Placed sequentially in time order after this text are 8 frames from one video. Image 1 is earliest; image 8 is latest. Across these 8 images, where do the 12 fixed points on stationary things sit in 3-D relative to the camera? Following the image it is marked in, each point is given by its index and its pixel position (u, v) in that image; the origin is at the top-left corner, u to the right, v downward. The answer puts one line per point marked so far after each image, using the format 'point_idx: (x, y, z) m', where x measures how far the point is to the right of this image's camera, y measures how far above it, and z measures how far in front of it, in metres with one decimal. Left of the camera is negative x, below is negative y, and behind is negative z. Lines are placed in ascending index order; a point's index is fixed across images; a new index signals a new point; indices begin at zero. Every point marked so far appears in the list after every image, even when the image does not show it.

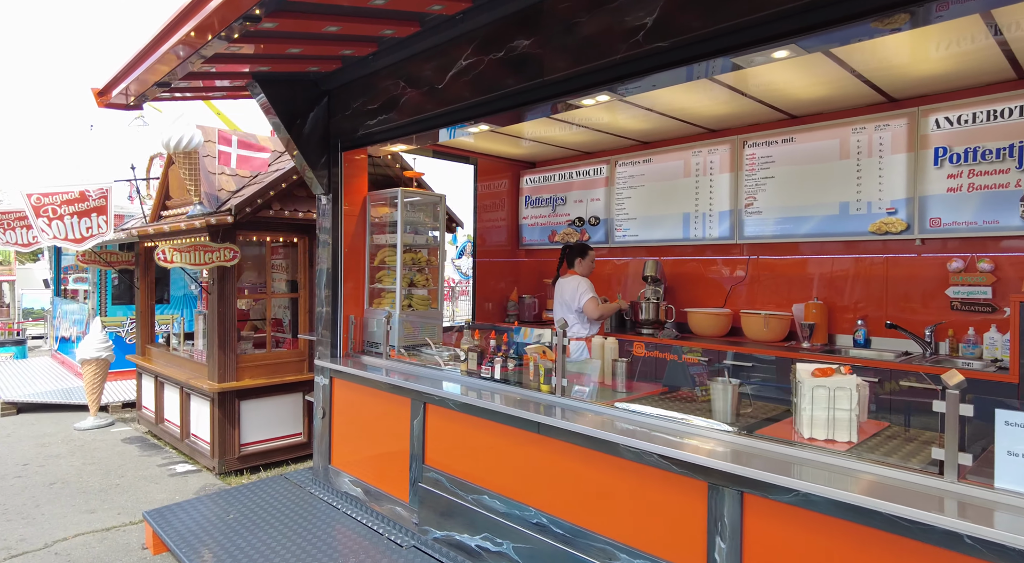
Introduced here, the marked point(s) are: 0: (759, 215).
0: (+1.9, +0.5, +5.0) m
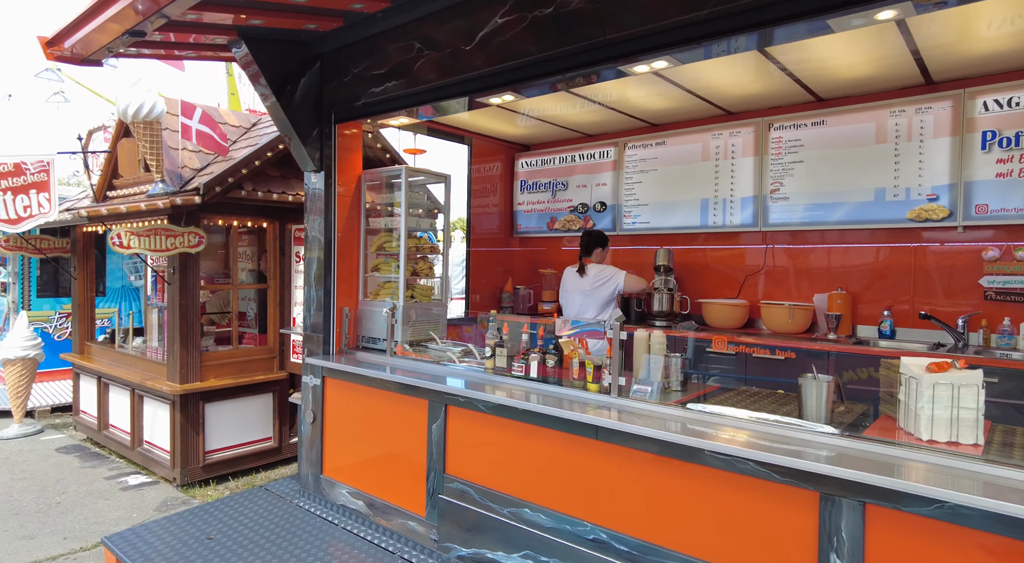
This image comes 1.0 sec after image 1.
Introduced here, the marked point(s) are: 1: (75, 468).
0: (+2.0, +0.6, +4.8) m
1: (-4.4, -1.9, +6.6) m
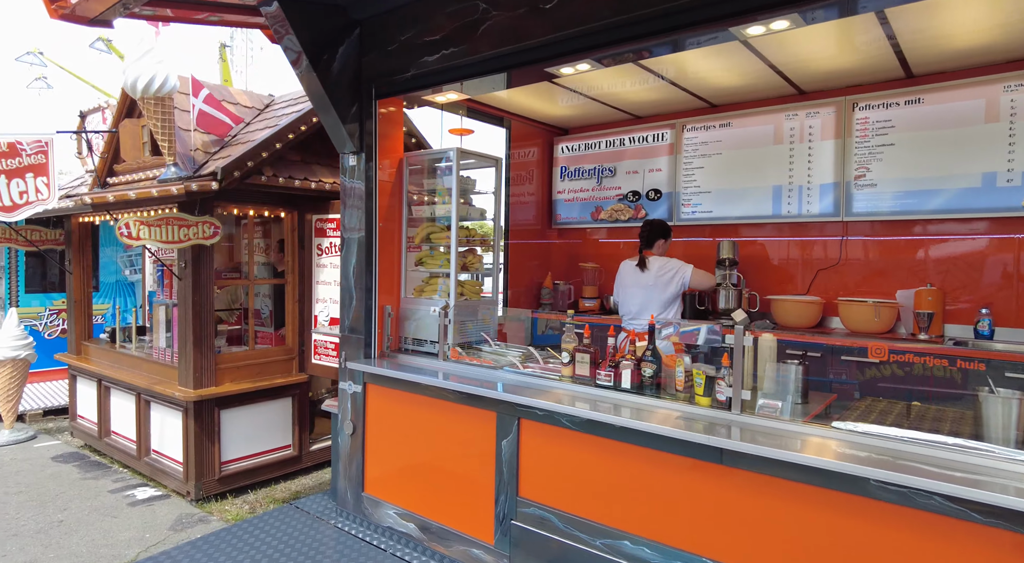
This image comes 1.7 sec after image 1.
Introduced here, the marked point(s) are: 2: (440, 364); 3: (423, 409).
0: (+2.4, +0.6, +4.4) m
1: (-4.1, -1.8, +6.1) m
2: (-0.4, -0.5, +4.0) m
3: (-0.5, -0.7, +3.8) m
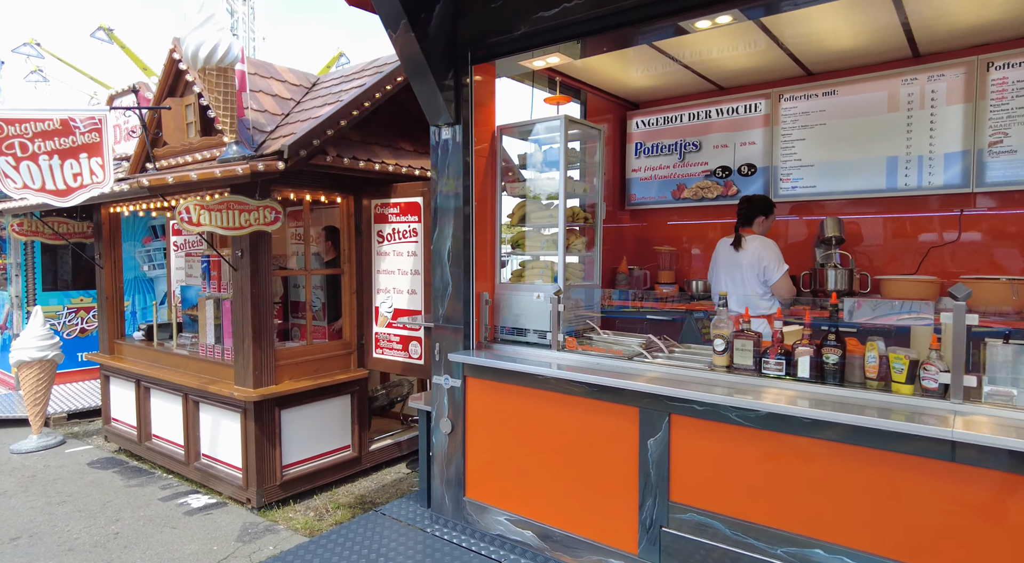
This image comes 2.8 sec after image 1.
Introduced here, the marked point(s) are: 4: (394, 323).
0: (+3.0, +0.8, +4.0) m
1: (-3.4, -1.8, +5.7) m
2: (+0.2, -0.4, +3.6) m
3: (+0.2, -0.6, +3.4) m
4: (-1.0, -0.4, +5.5) m
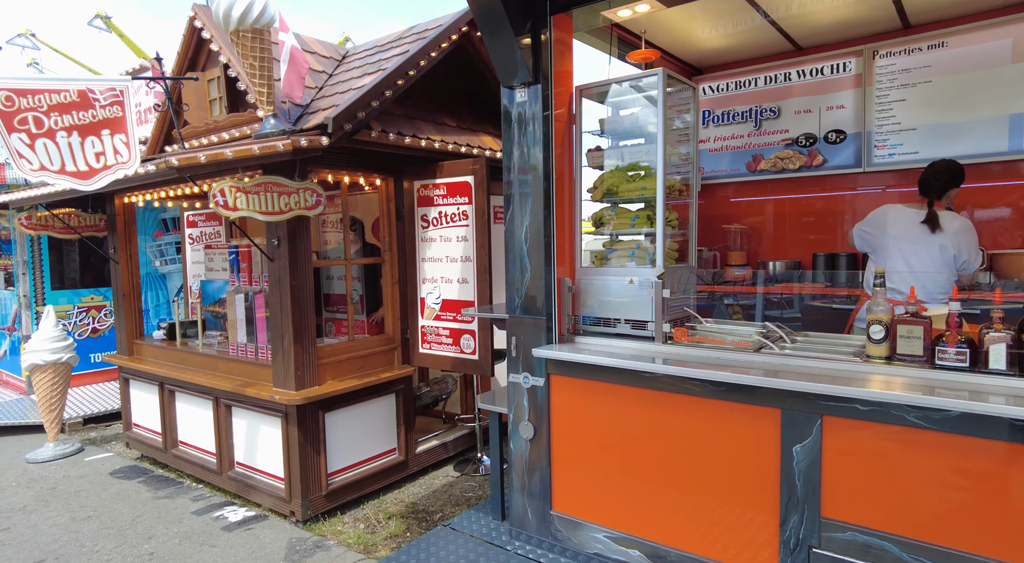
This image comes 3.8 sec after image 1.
0: (+3.5, +0.9, +3.5) m
1: (-2.9, -1.7, +5.2) m
2: (+0.7, -0.3, +3.2) m
3: (+0.6, -0.6, +3.0) m
4: (-0.5, -0.3, +5.1) m
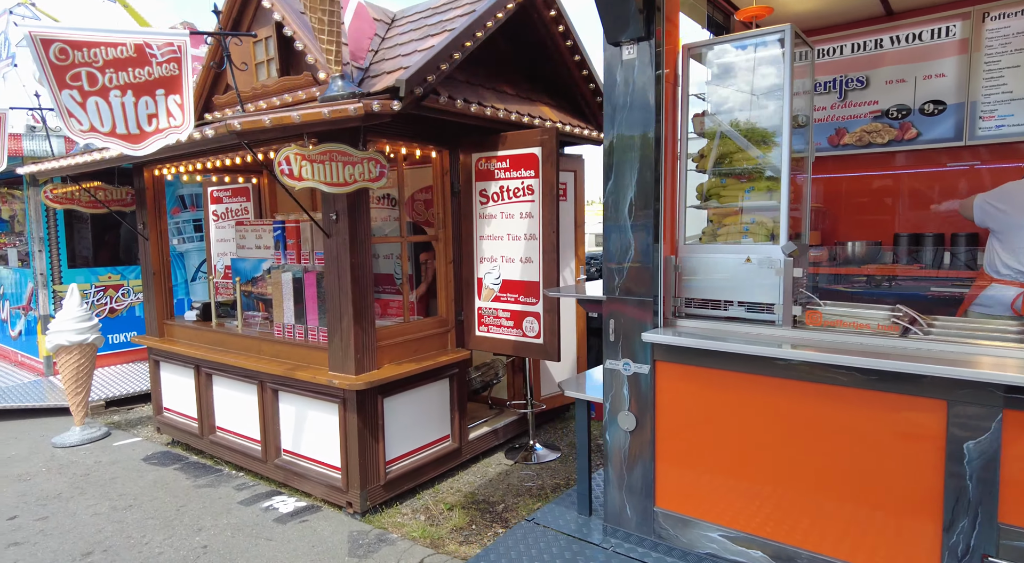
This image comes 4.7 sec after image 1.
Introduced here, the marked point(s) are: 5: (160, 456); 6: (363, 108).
0: (+3.9, +1.0, +3.2) m
1: (-2.5, -1.6, +5.0) m
2: (+1.2, -0.2, +2.9) m
3: (+1.1, -0.5, +2.7) m
4: (-0.1, -0.1, +4.8) m
5: (-3.1, -1.5, +5.8) m
6: (-0.8, +0.9, +3.5) m
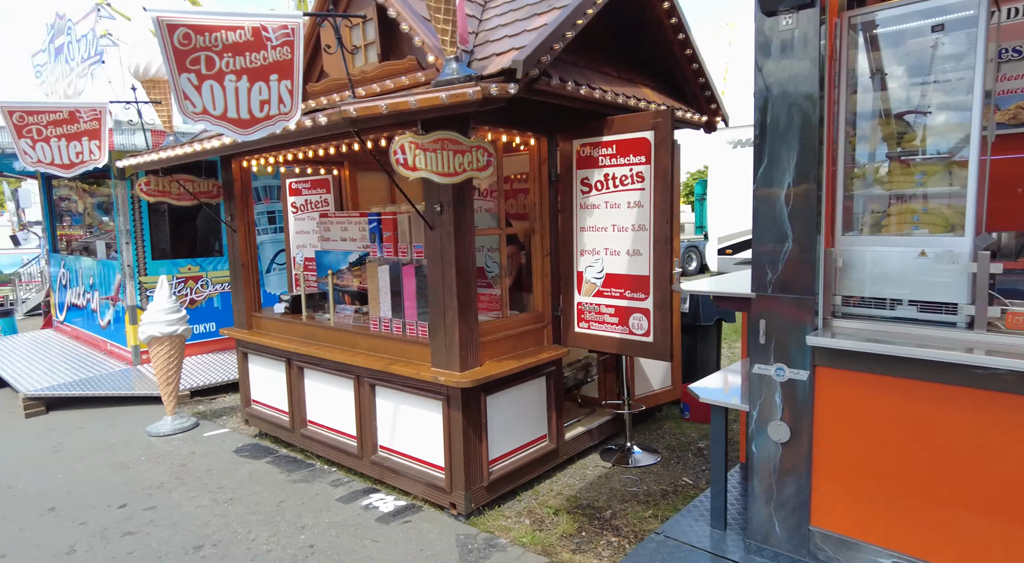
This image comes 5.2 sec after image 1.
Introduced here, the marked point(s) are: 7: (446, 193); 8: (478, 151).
0: (+4.5, +1.0, +2.7) m
1: (-1.7, -1.5, +4.9) m
2: (+1.7, -0.2, +2.6) m
3: (+1.7, -0.5, +2.4) m
4: (+0.7, -0.1, +4.5) m
5: (-2.3, -1.5, +5.8) m
6: (-0.2, +1.0, +3.3) m
7: (-0.4, +0.5, +4.0) m
8: (-0.2, +0.8, +3.7) m
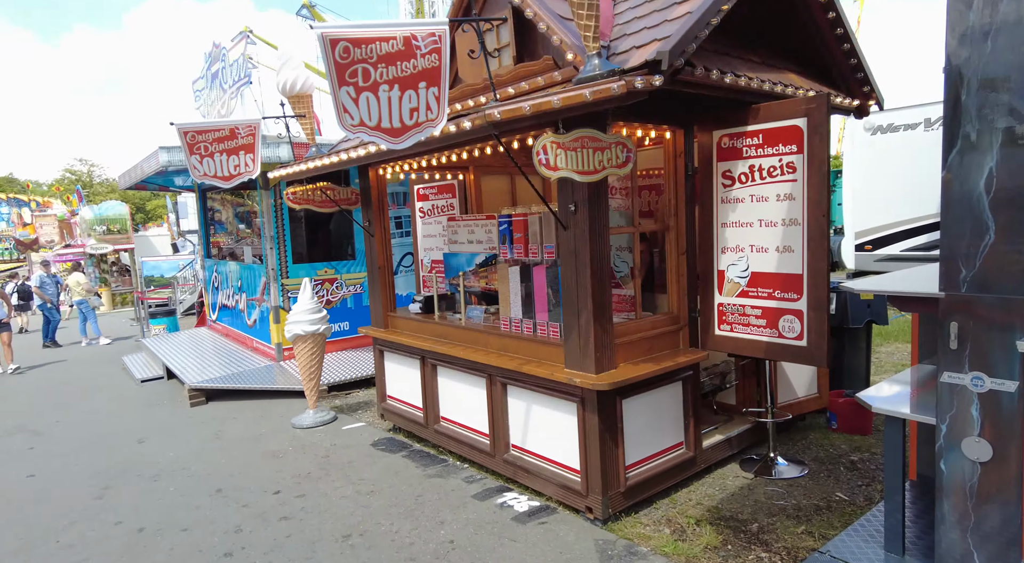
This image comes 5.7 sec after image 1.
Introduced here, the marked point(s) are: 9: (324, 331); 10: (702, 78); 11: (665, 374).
0: (+5.1, +1.0, +1.8) m
1: (-0.7, -1.5, +5.1) m
2: (+2.3, -0.2, +2.1) m
3: (+2.2, -0.4, +2.0) m
4: (+1.6, -0.1, +4.3) m
5: (-1.1, -1.5, +6.0) m
6: (+0.5, +1.0, +3.2) m
7: (+0.4, +0.6, +3.9) m
8: (+0.6, +0.8, +3.6) m
9: (-2.0, -0.5, +6.9) m
10: (+1.0, +1.1, +3.6) m
11: (+1.0, -0.6, +4.4) m
